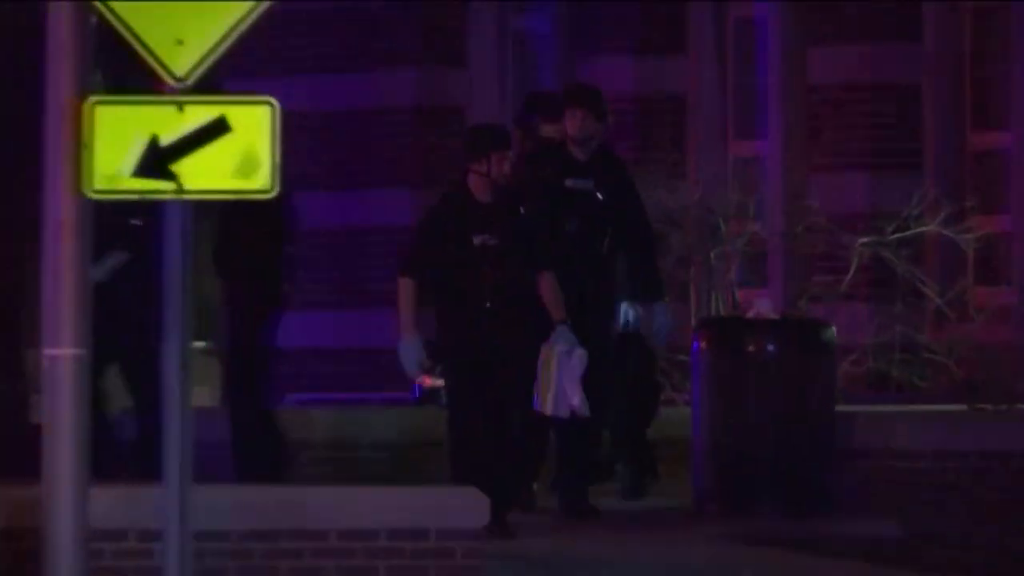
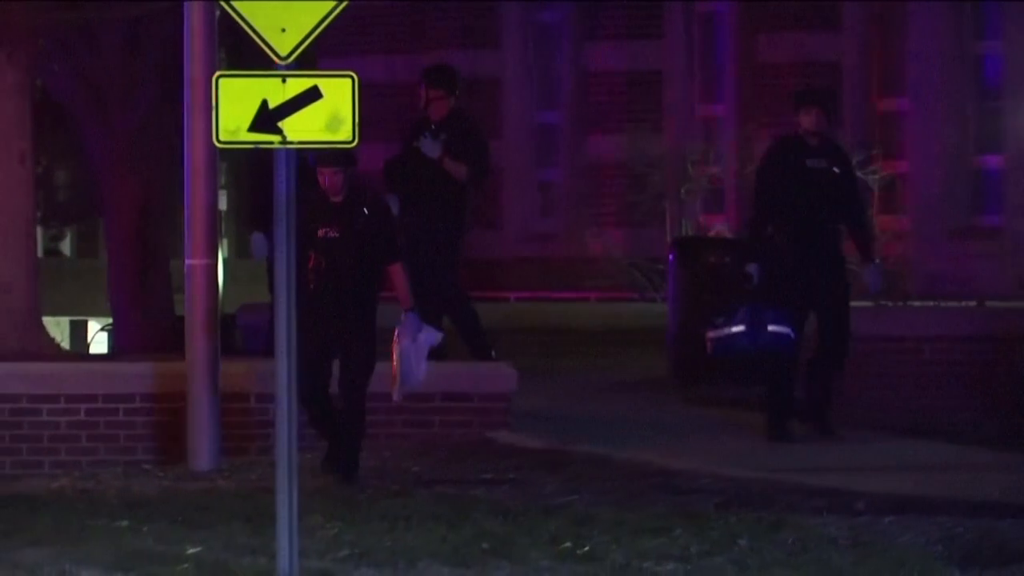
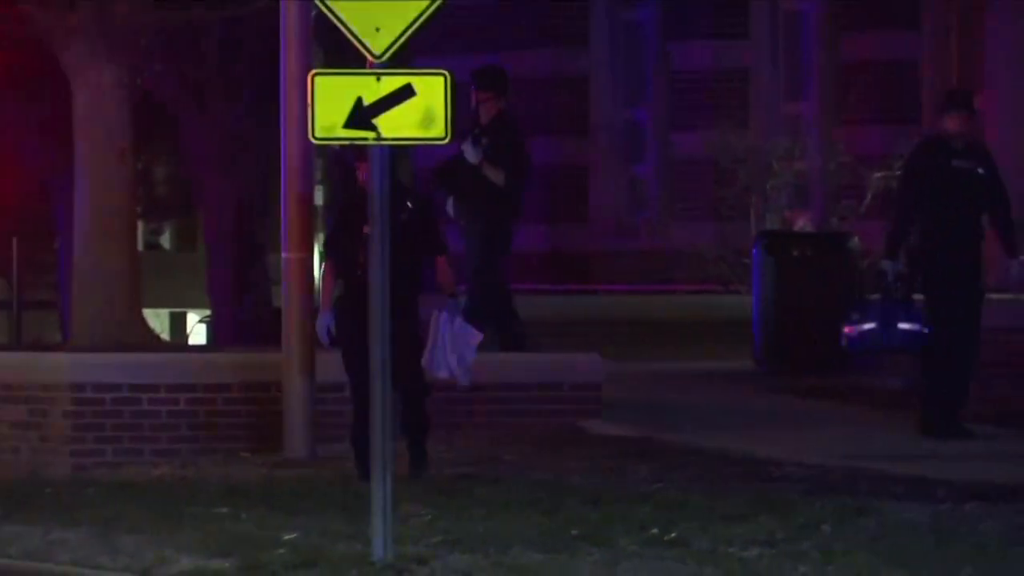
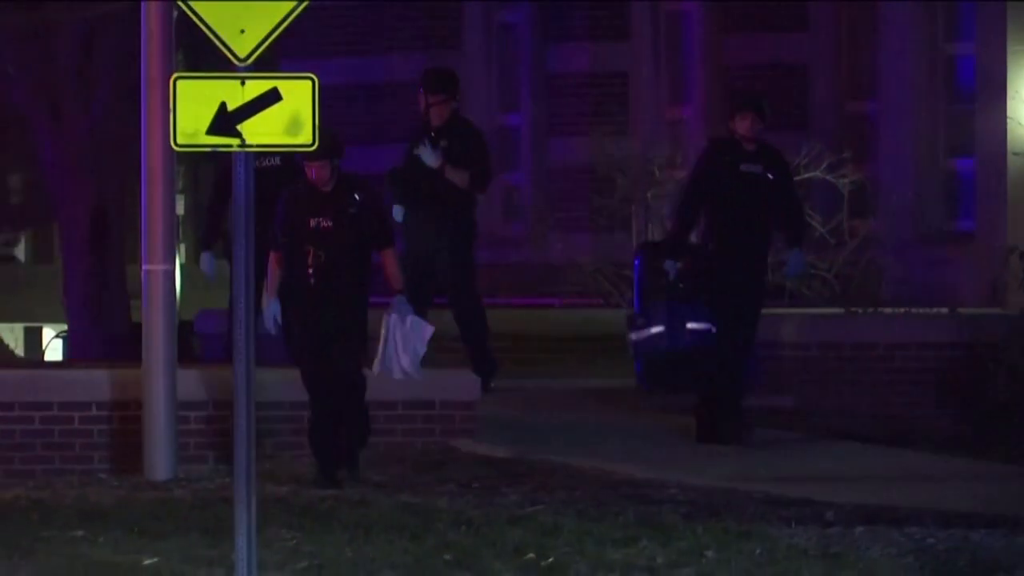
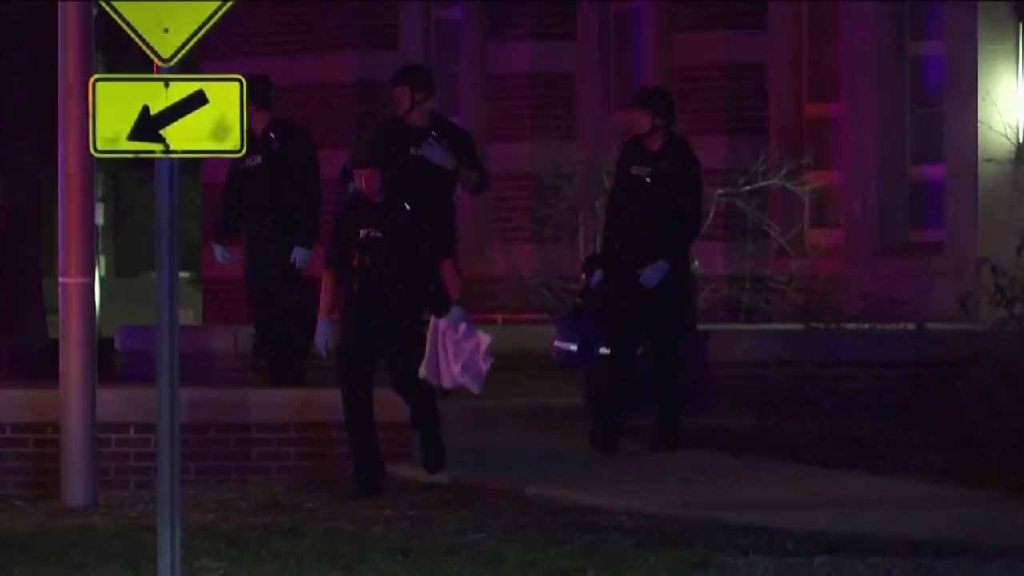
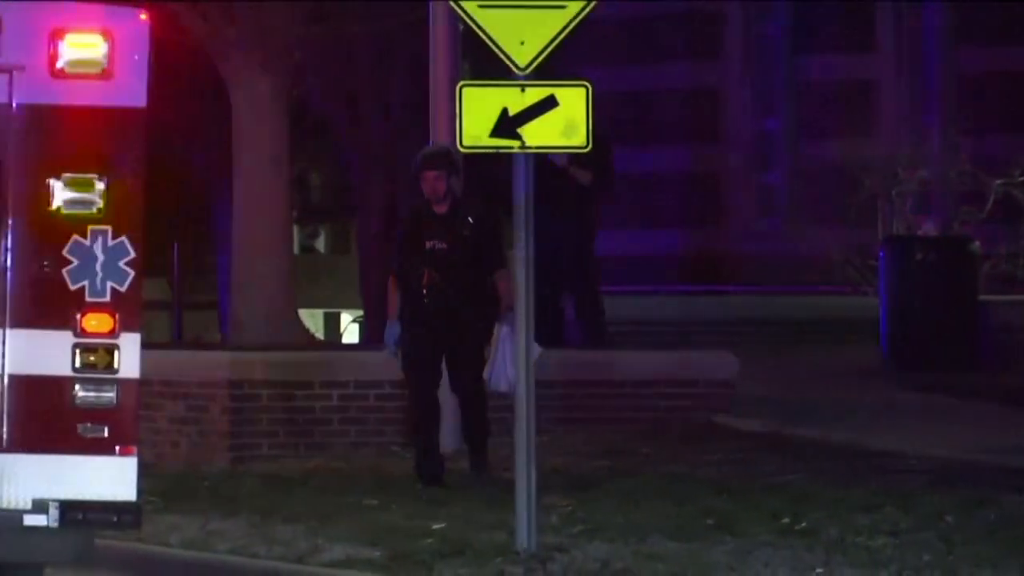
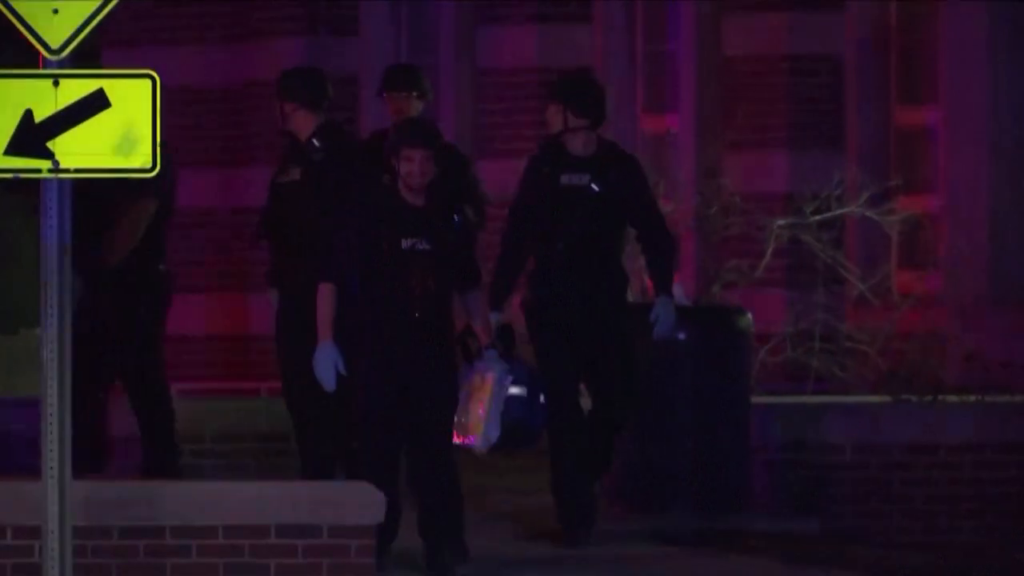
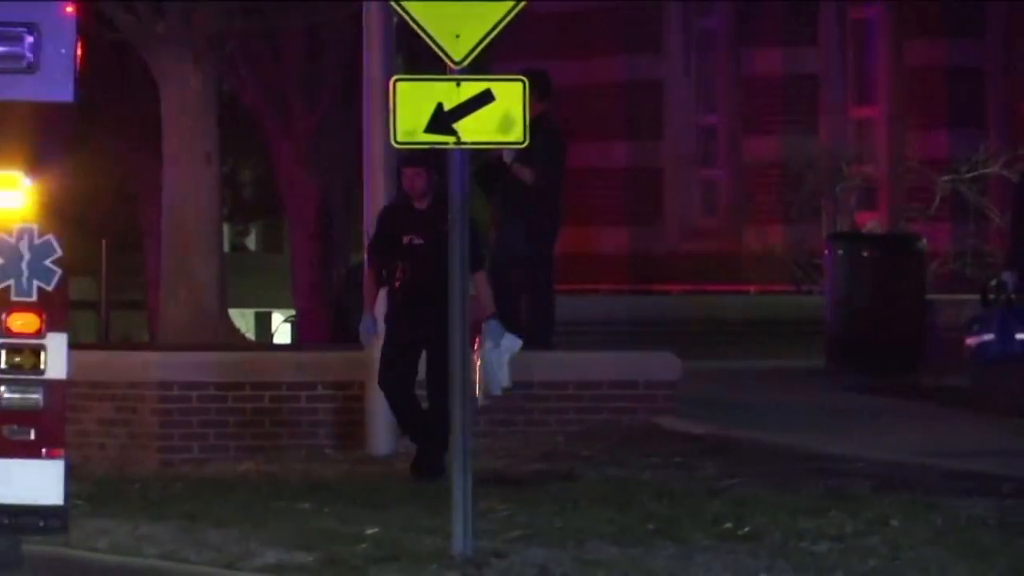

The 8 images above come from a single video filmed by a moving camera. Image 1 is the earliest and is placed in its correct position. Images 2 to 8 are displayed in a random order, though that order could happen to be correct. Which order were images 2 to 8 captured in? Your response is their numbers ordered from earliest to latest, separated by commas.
7, 5, 4, 2, 3, 8, 6
